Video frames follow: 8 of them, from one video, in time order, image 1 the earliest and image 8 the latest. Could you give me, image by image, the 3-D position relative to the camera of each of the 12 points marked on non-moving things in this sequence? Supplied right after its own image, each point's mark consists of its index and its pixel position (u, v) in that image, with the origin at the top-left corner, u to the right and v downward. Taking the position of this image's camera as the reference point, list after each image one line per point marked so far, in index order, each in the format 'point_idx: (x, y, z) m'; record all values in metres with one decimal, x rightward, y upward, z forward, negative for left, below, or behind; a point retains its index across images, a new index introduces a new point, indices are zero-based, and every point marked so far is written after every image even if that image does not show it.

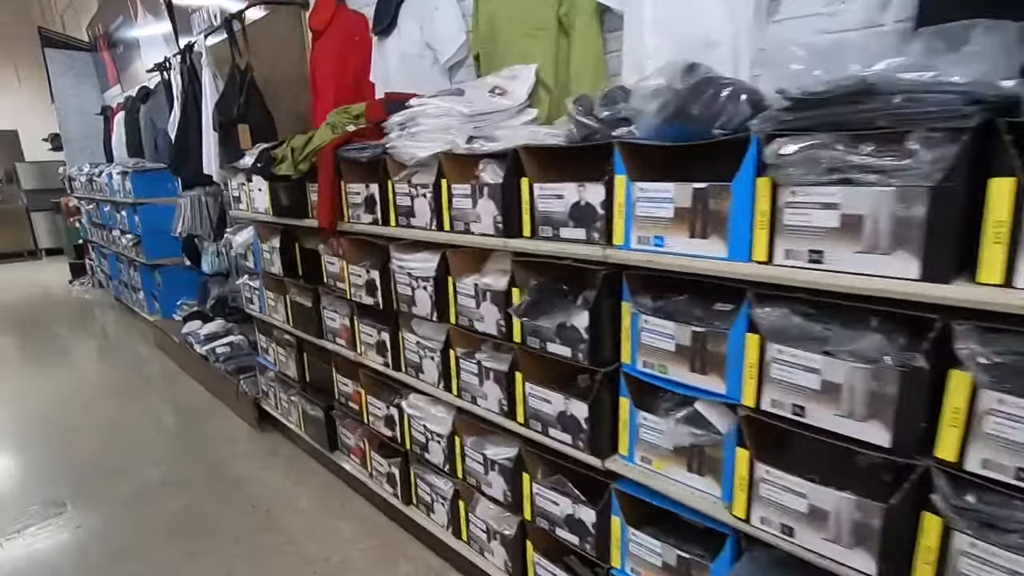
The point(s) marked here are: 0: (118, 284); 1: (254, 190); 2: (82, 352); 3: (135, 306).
0: (-4.1, 0.0, +5.7) m
1: (-1.2, +0.5, +2.5) m
2: (-4.3, -0.6, +5.4) m
3: (-3.6, -0.2, +5.3) m
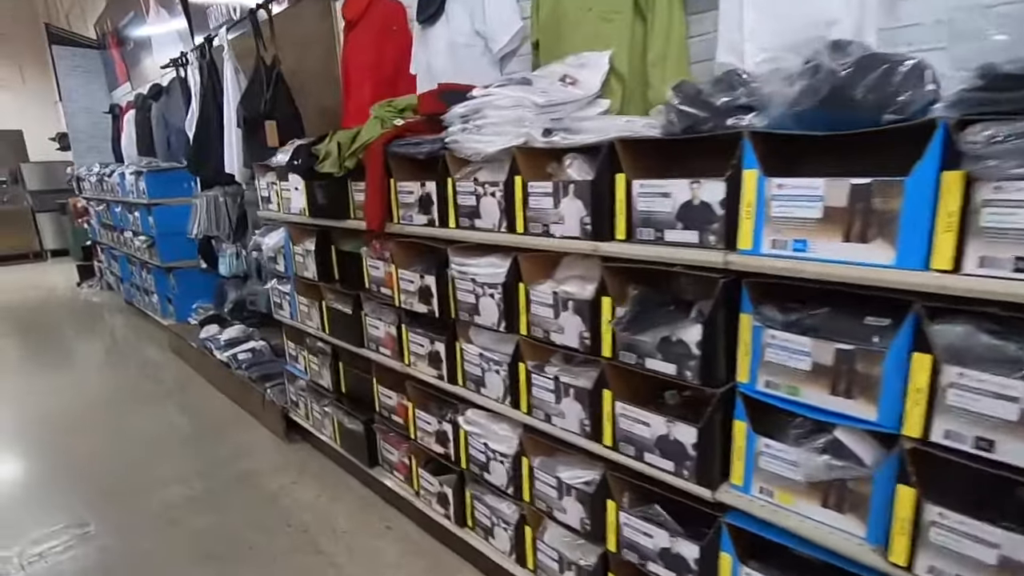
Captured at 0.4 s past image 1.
0: (-3.9, 0.0, +5.6) m
1: (-1.0, +0.4, +2.4) m
2: (-4.1, -0.6, +5.2) m
3: (-3.4, -0.2, +5.1) m
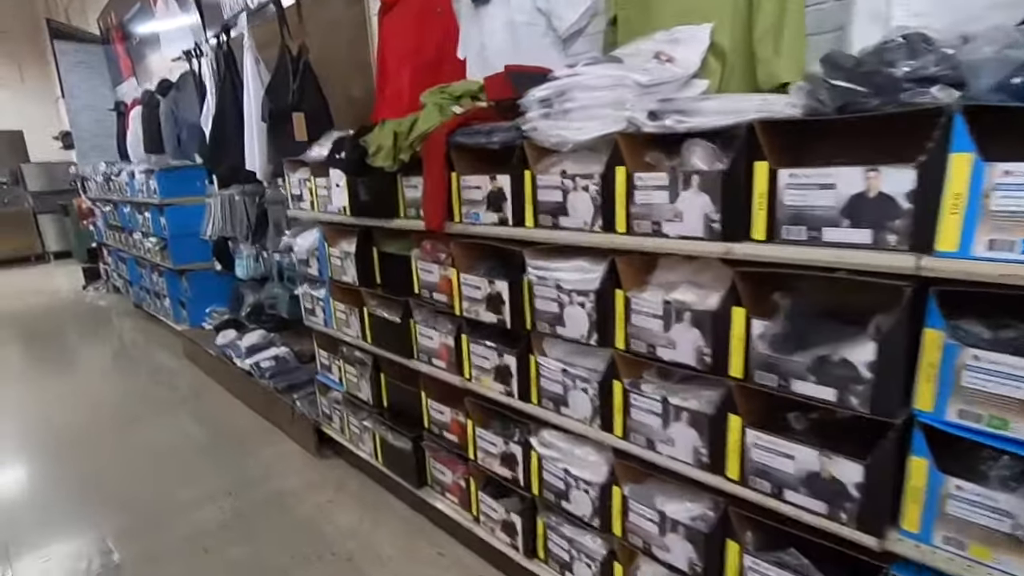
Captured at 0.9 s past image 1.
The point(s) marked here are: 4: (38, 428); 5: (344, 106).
0: (-3.7, 0.0, +5.4) m
1: (-0.8, +0.4, +2.2) m
2: (-3.8, -0.7, +5.0) m
3: (-3.2, -0.2, +4.9) m
4: (-3.2, -0.9, +3.7) m
5: (-0.8, +0.9, +2.8) m
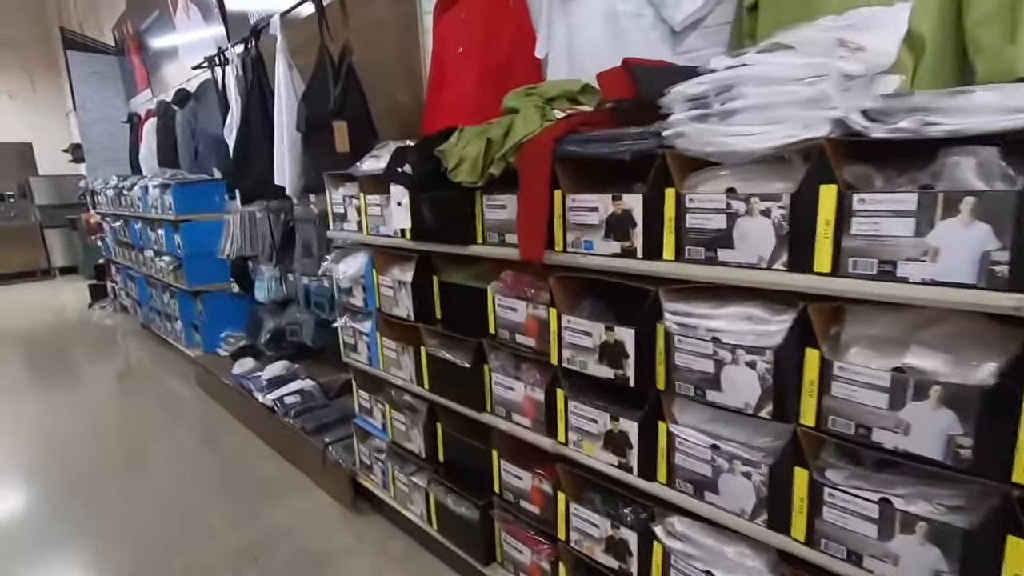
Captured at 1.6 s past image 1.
0: (-3.4, -0.2, +5.1) m
1: (-0.5, +0.3, +1.9) m
2: (-3.5, -0.8, +4.7) m
3: (-2.9, -0.4, +4.6) m
4: (-2.9, -1.0, +3.3) m
5: (-0.6, +0.8, +2.5) m
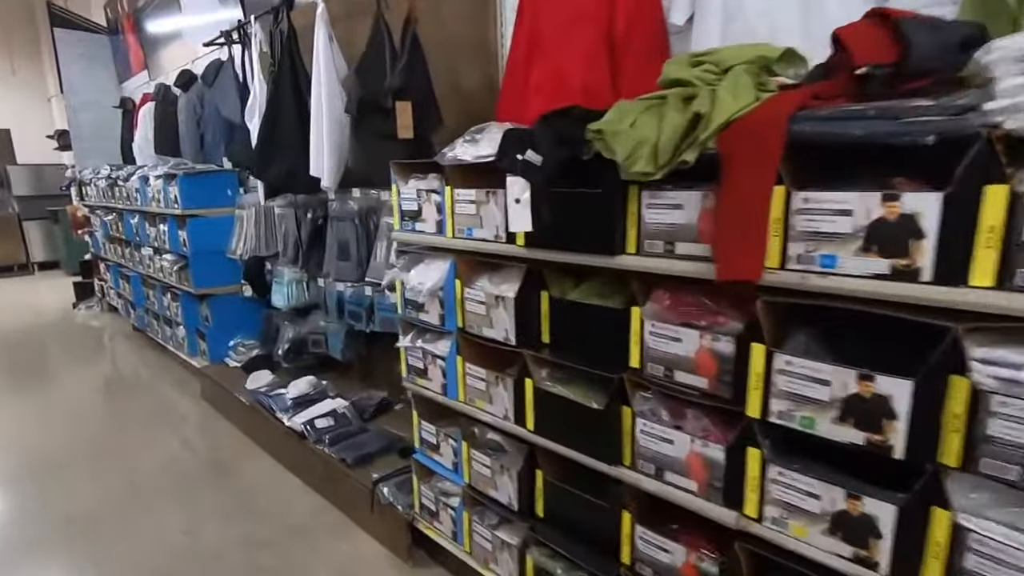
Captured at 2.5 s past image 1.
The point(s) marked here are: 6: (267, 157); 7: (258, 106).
0: (-3.1, -0.2, +4.6) m
1: (-0.1, +0.2, +1.5) m
2: (-3.3, -0.8, +4.3) m
3: (-2.6, -0.4, +4.2) m
4: (-2.6, -1.0, +2.9) m
5: (-0.2, +0.7, +2.1) m
6: (-1.2, +0.6, +2.7) m
7: (-1.3, +1.0, +2.9) m
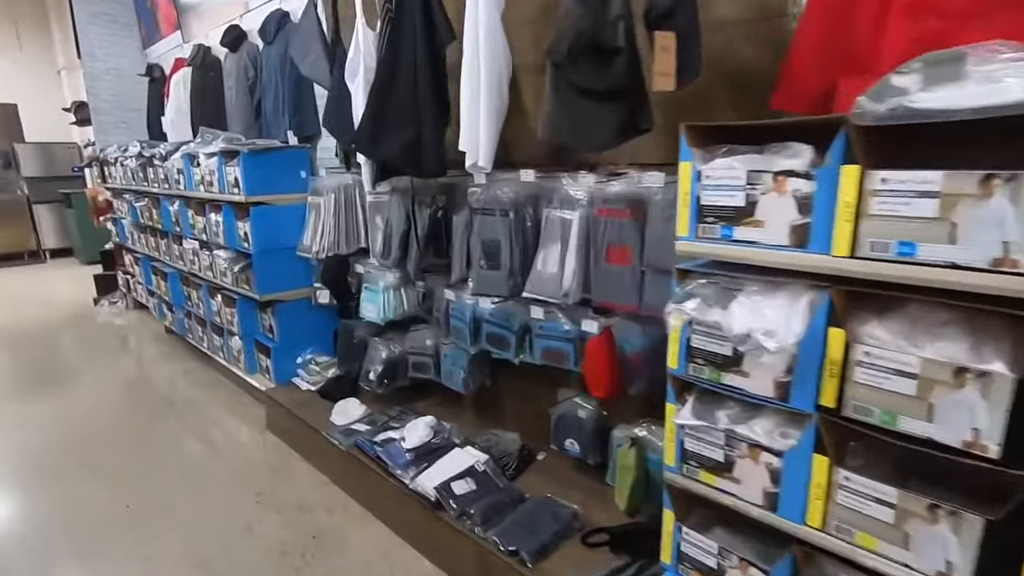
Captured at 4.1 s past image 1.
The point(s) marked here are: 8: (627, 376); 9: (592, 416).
0: (-2.4, -0.2, +3.9) m
1: (+0.6, +0.1, +0.8) m
2: (-2.5, -0.8, +3.6) m
3: (-1.9, -0.4, +3.5) m
4: (-1.9, -1.1, +2.3) m
5: (+0.5, +0.7, +1.4) m
6: (-0.5, +0.6, +2.0) m
7: (-0.6, +0.9, +2.2) m
8: (+0.4, -0.3, +1.7) m
9: (+0.3, -0.5, +2.0) m
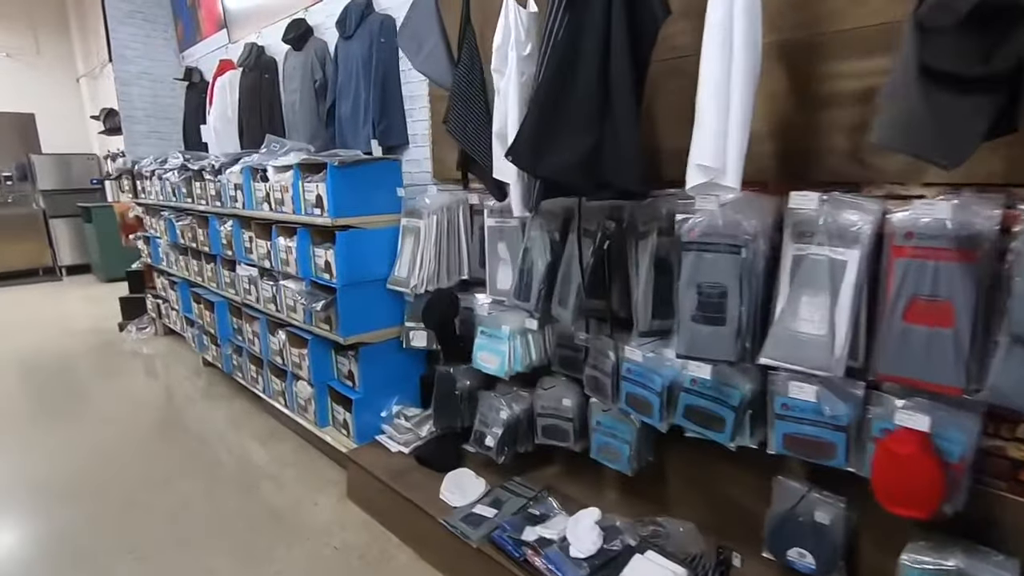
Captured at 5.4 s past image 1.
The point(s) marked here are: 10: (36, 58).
0: (-1.8, -0.4, +3.4) m
1: (+1.2, 0.0, +0.3) m
2: (-2.0, -1.0, +3.1) m
3: (-1.3, -0.6, +3.0) m
4: (-1.3, -1.2, +1.7) m
5: (+1.1, +0.5, +0.9) m
6: (+0.1, +0.4, +1.5) m
7: (0.0, +0.7, +1.7) m
8: (+0.9, -0.4, +1.2) m
9: (+0.9, -0.6, +1.5) m
10: (-6.8, +3.3, +7.8) m
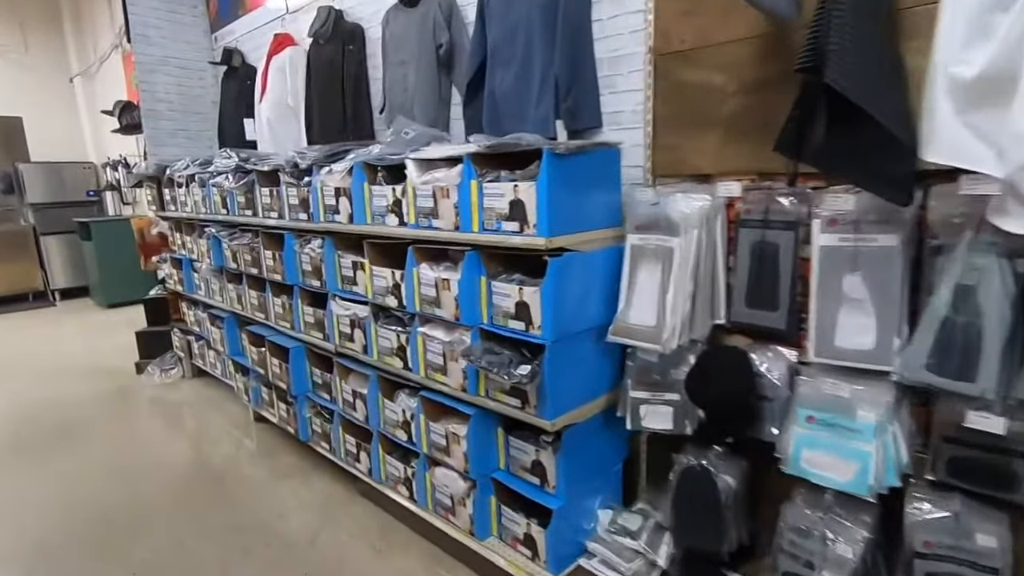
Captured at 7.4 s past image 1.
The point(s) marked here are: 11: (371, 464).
0: (-1.0, -0.6, +2.6) m
1: (+2.1, -0.1, -0.5) m
2: (-1.1, -1.2, +2.2) m
3: (-0.5, -0.8, +2.2) m
4: (-0.4, -1.4, +0.9) m
5: (+2.0, +0.4, +0.1) m
6: (+0.9, +0.3, +0.7) m
7: (+0.8, +0.6, +0.9) m
8: (+1.8, -0.6, +0.4) m
9: (+1.7, -0.7, +0.7) m
10: (-6.1, +3.0, +6.9) m
11: (-0.6, -0.7, +2.2) m
